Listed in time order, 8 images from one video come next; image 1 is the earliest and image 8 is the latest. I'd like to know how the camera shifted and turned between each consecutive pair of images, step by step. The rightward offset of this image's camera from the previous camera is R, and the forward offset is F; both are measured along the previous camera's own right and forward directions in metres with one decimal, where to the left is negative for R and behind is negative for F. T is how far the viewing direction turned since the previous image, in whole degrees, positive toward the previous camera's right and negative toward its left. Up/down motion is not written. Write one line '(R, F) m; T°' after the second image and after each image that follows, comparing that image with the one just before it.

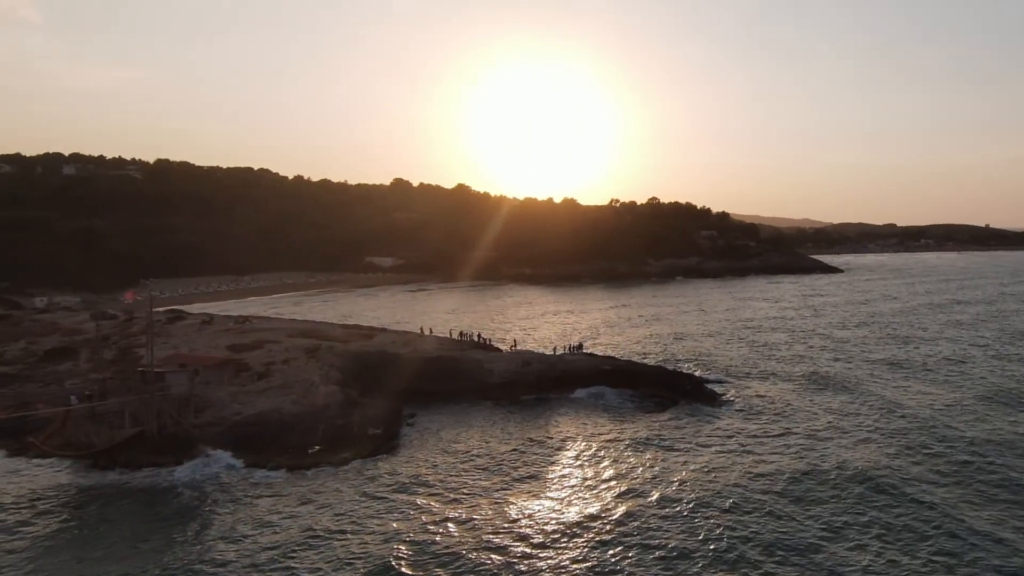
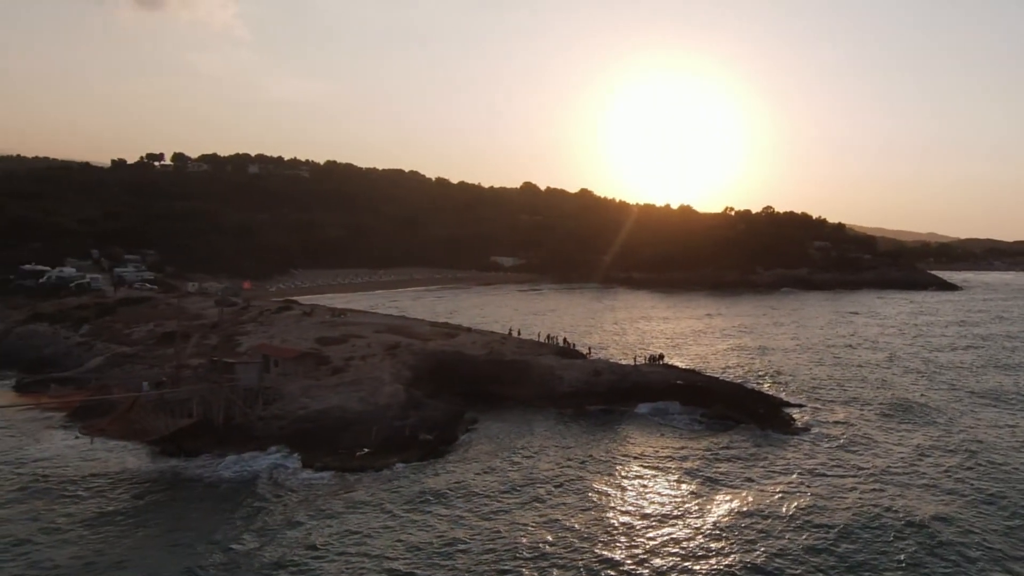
(+1.2, +1.5) m; -8°
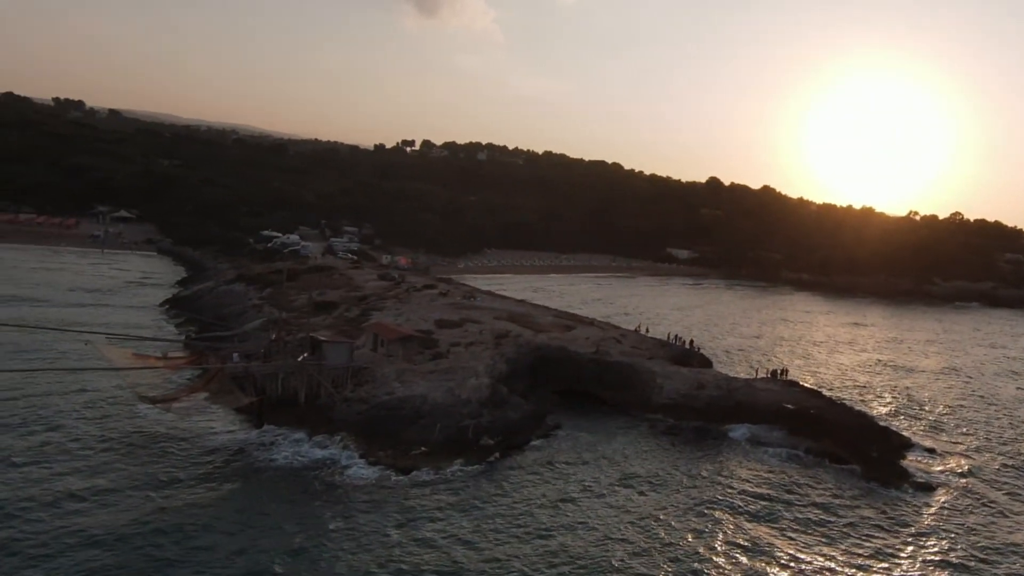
(+1.9, +2.6) m; -11°
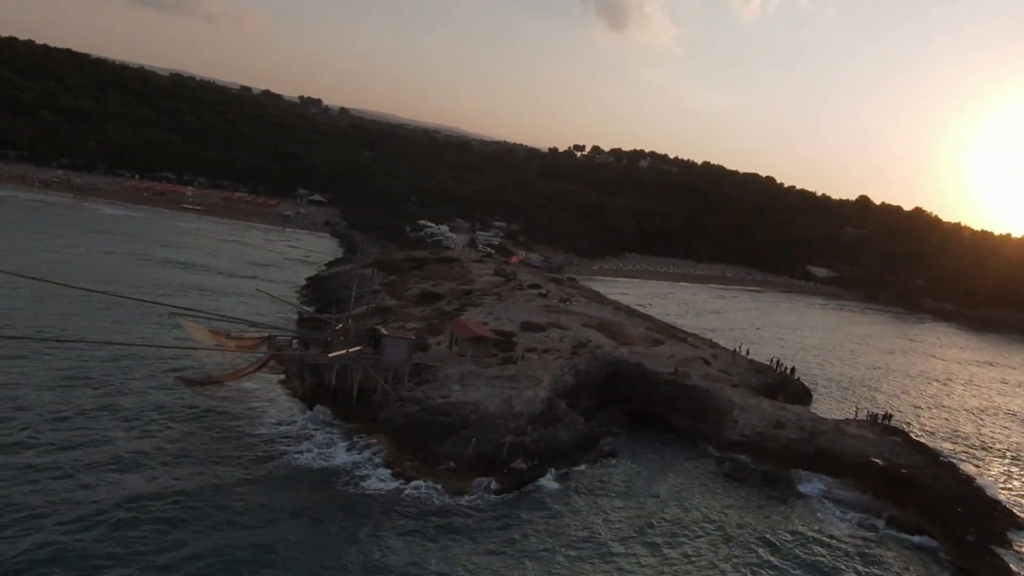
(+1.5, +2.2) m; -8°
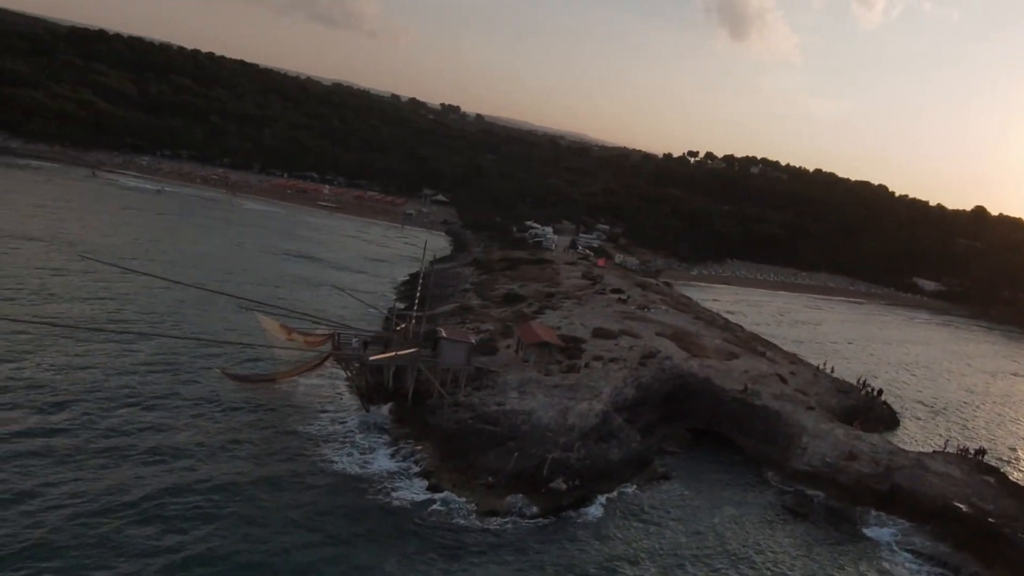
(+0.9, +1.1) m; -6°
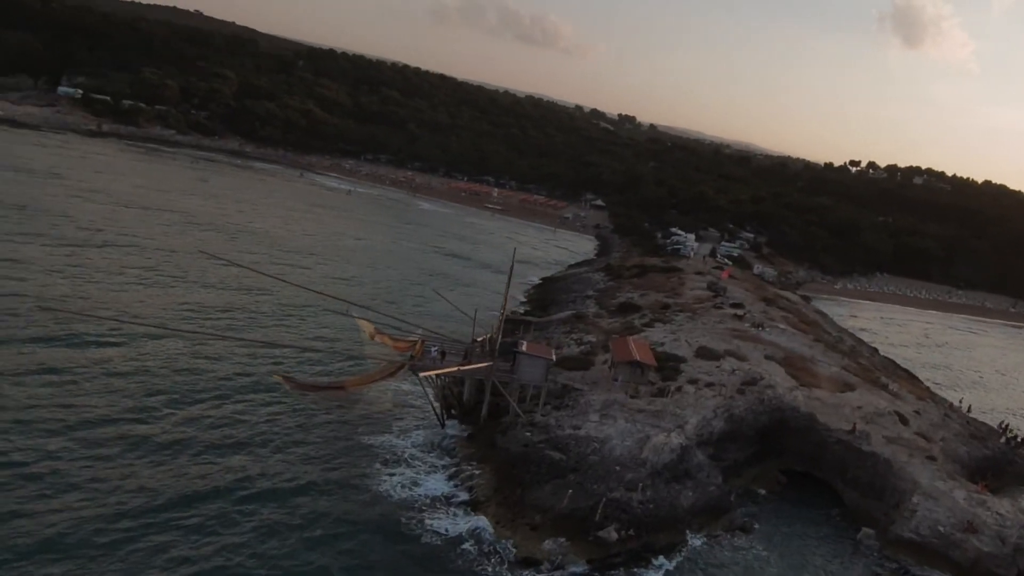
(+1.2, +1.9) m; -9°
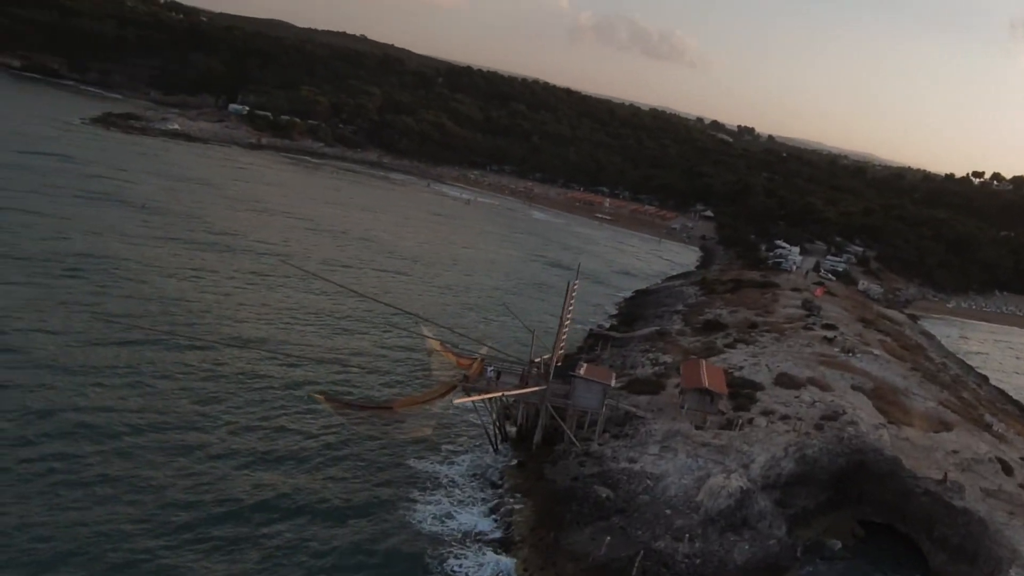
(+0.9, +1.4) m; -6°
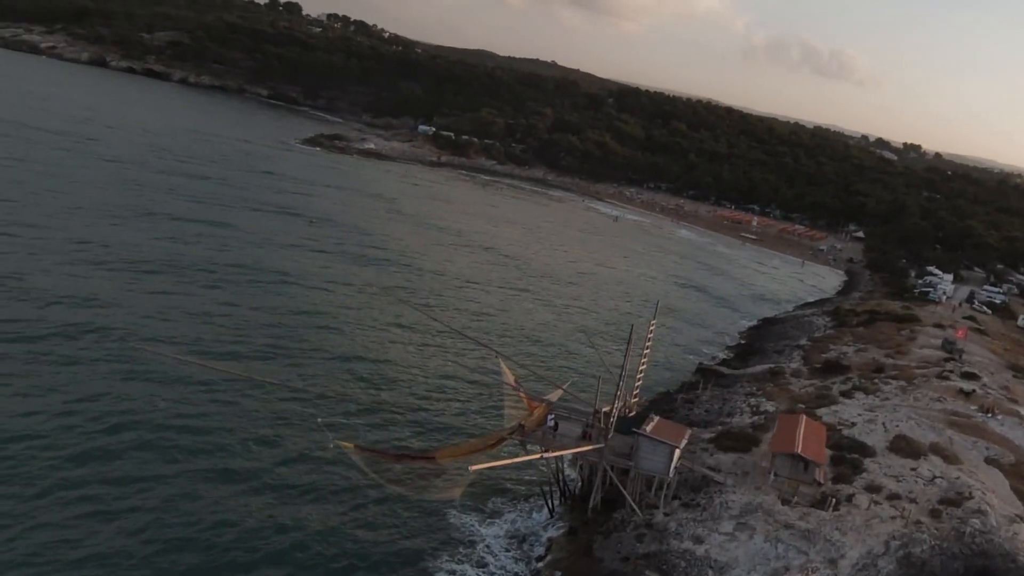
(+1.4, +2.7) m; -8°
